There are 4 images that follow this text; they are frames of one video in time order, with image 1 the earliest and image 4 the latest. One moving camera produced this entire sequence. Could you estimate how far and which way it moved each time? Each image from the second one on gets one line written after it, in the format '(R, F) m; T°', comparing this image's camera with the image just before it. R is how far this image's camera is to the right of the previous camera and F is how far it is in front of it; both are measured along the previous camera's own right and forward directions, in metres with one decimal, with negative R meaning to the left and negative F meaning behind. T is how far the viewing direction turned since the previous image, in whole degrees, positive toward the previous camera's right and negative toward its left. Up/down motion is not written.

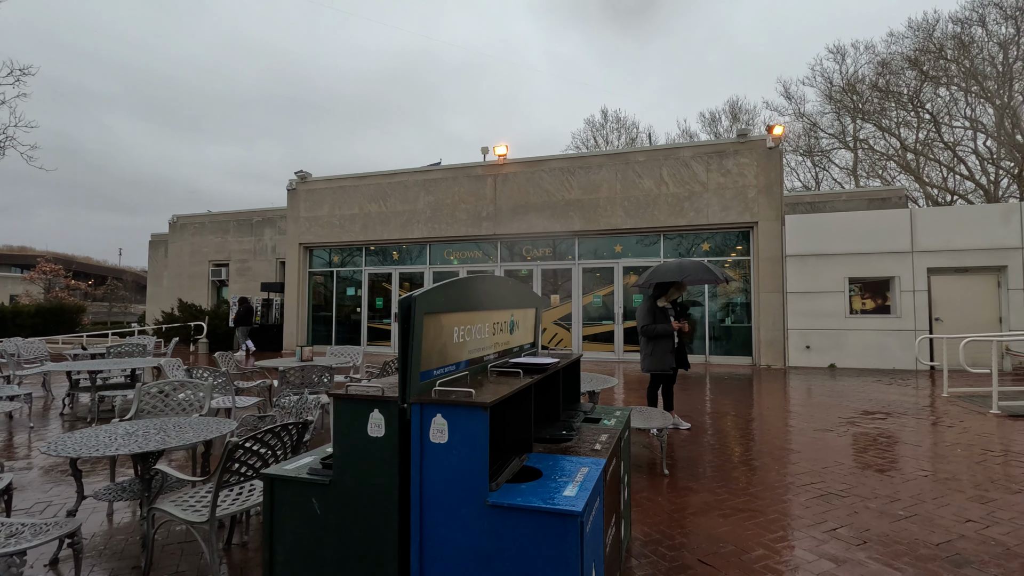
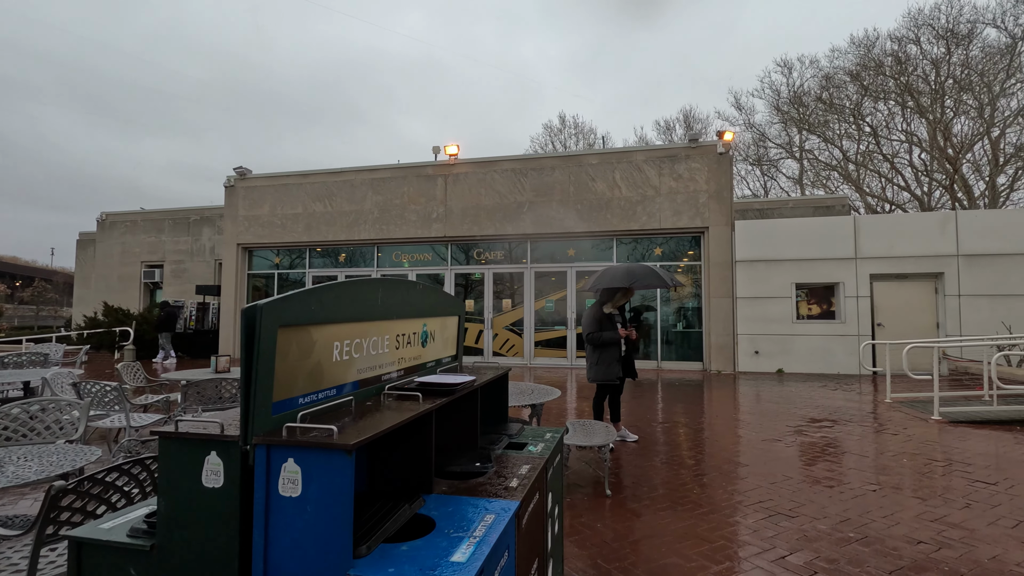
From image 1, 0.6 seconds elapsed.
(+0.2, +0.4) m; +4°
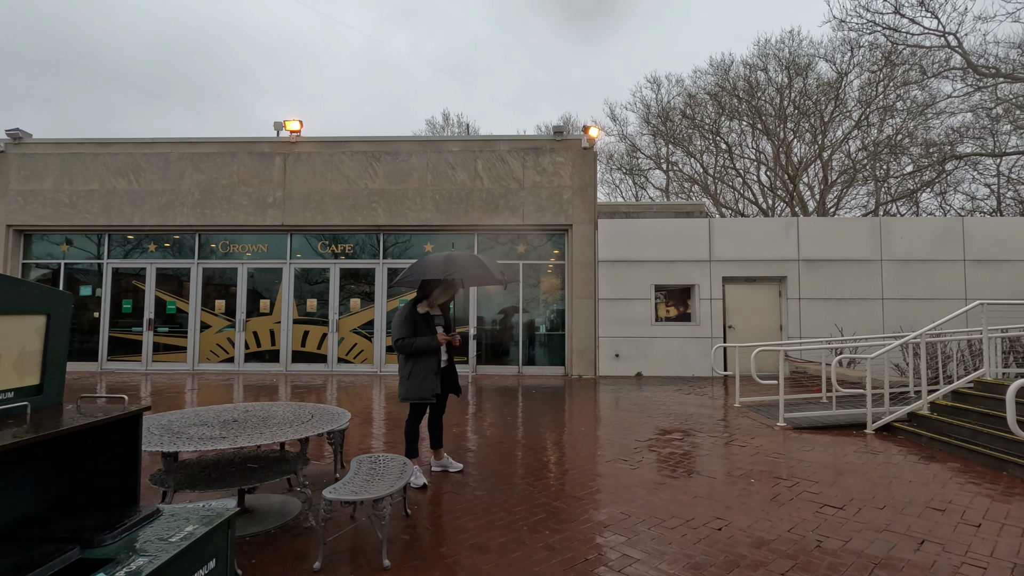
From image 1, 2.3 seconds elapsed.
(+0.8, +1.1) m; +12°
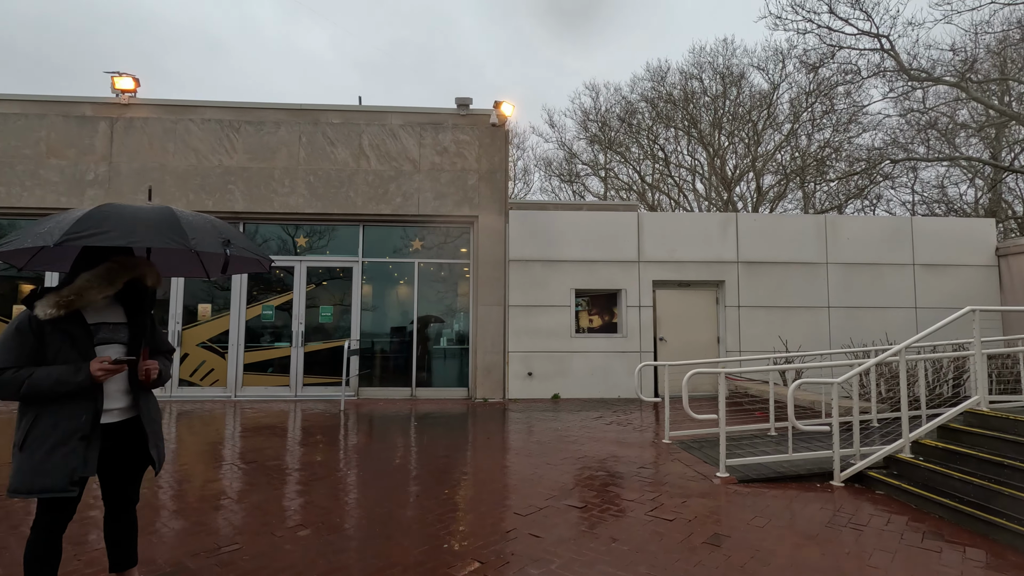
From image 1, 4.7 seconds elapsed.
(+0.9, +2.0) m; +6°
